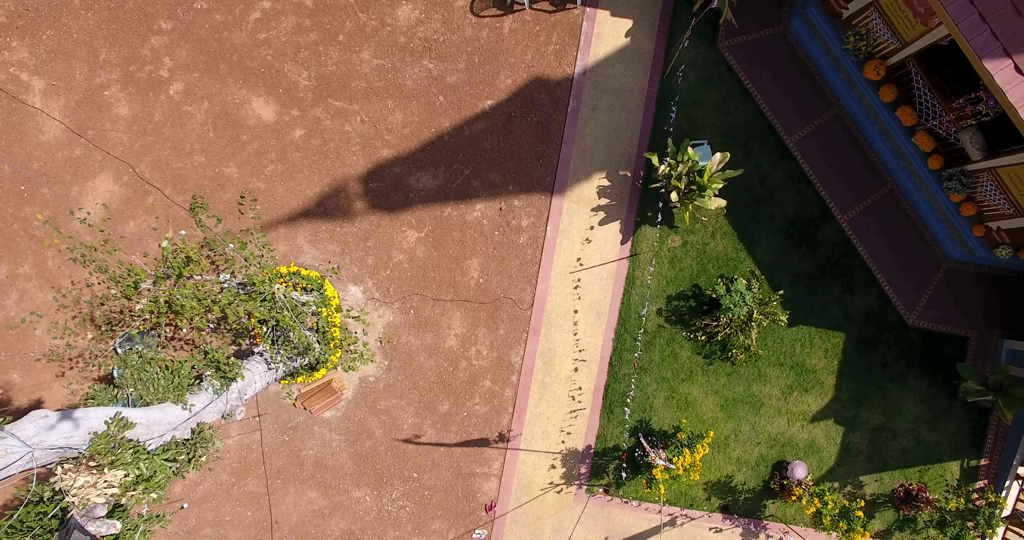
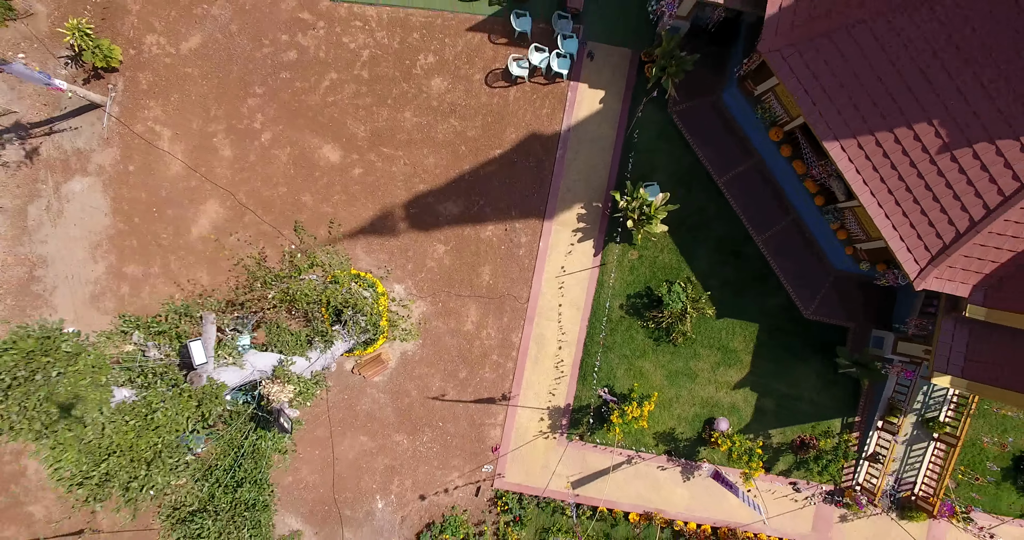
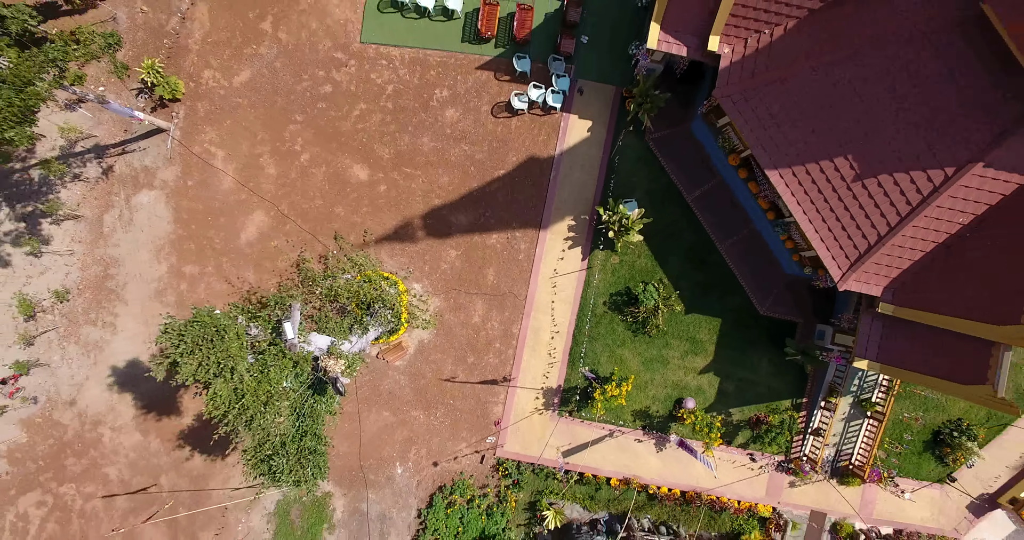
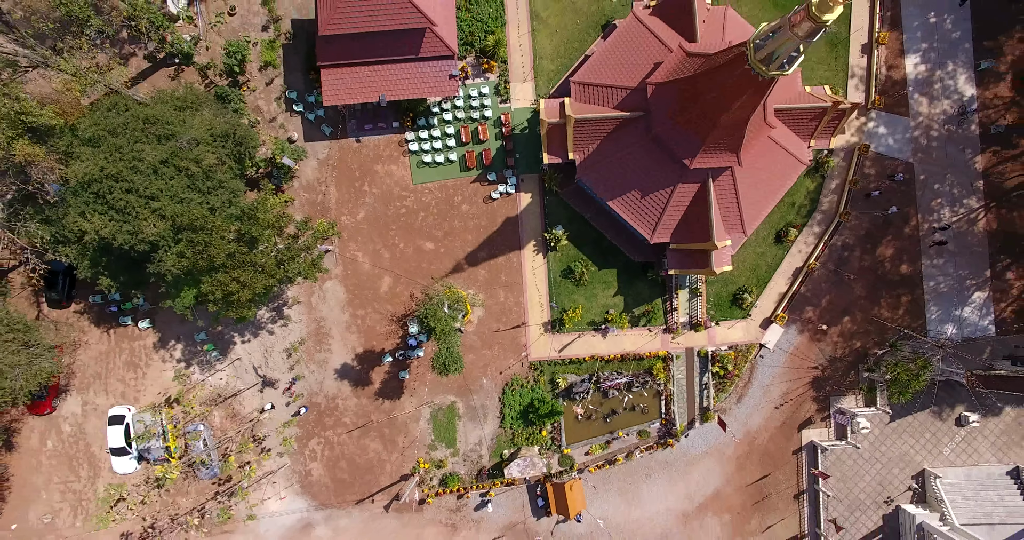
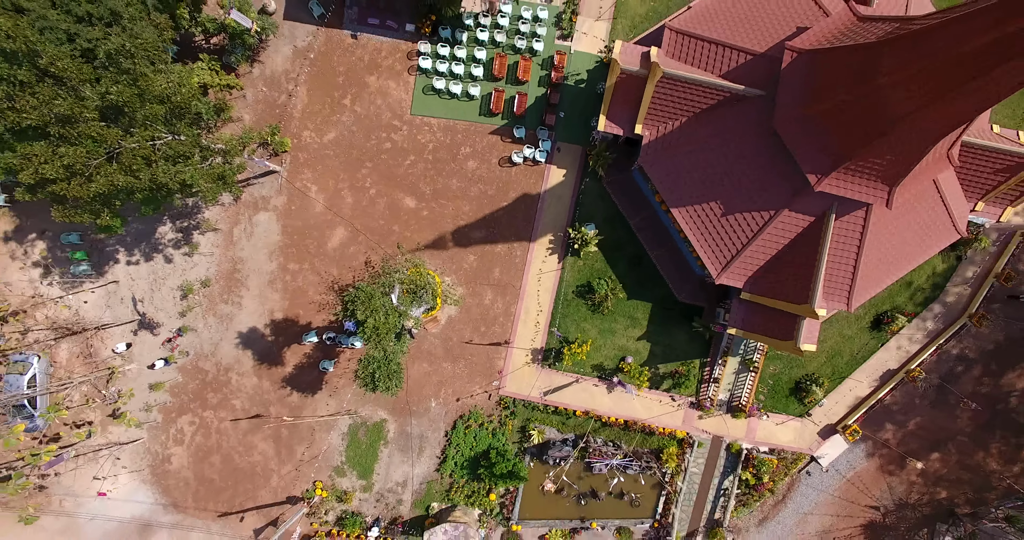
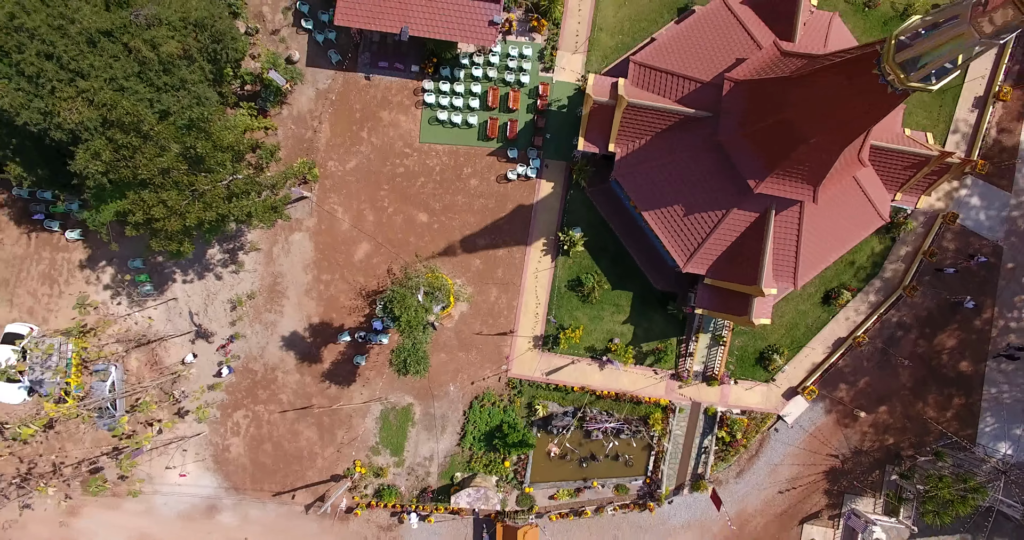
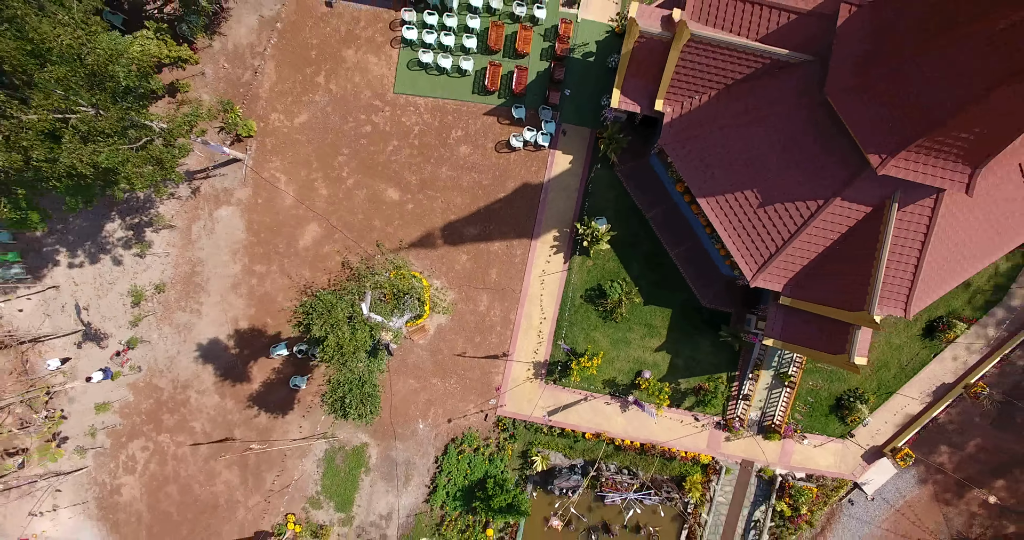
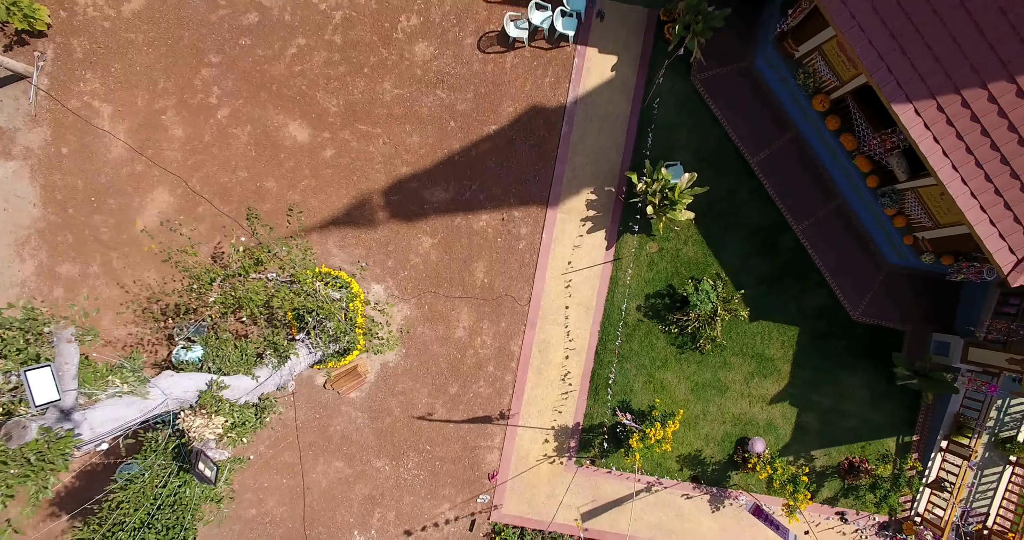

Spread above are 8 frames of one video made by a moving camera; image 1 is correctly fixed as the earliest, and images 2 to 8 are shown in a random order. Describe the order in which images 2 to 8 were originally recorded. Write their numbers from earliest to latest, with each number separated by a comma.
8, 2, 3, 7, 5, 6, 4
